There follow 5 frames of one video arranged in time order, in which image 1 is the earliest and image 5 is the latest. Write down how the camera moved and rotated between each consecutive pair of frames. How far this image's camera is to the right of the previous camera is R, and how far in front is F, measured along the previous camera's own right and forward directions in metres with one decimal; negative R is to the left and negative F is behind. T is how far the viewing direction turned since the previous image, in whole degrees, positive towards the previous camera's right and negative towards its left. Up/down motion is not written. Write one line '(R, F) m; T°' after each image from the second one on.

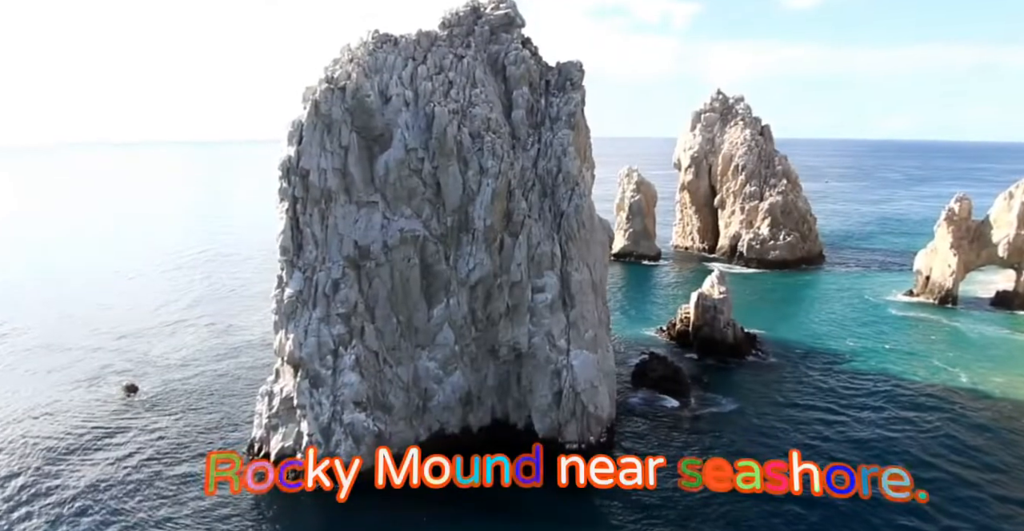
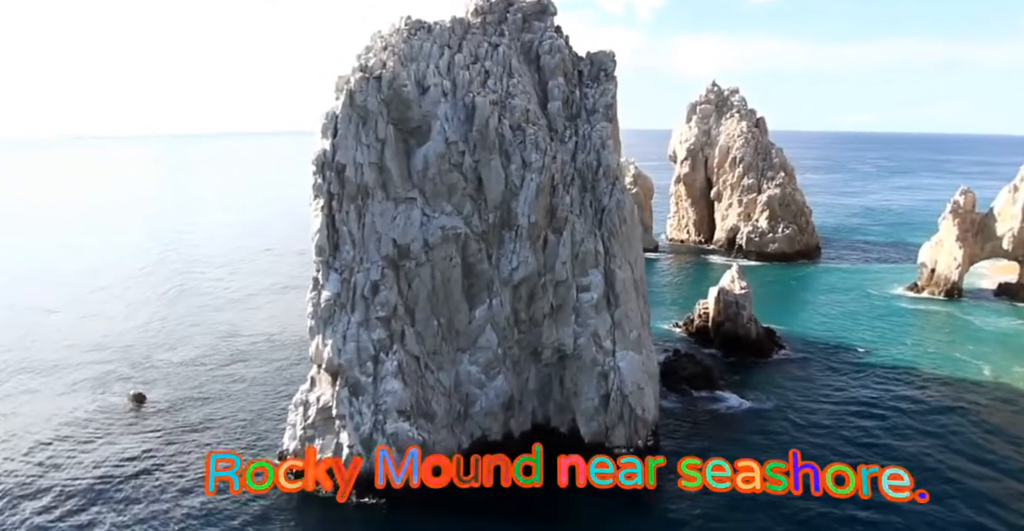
(-4.2, +1.7) m; +3°
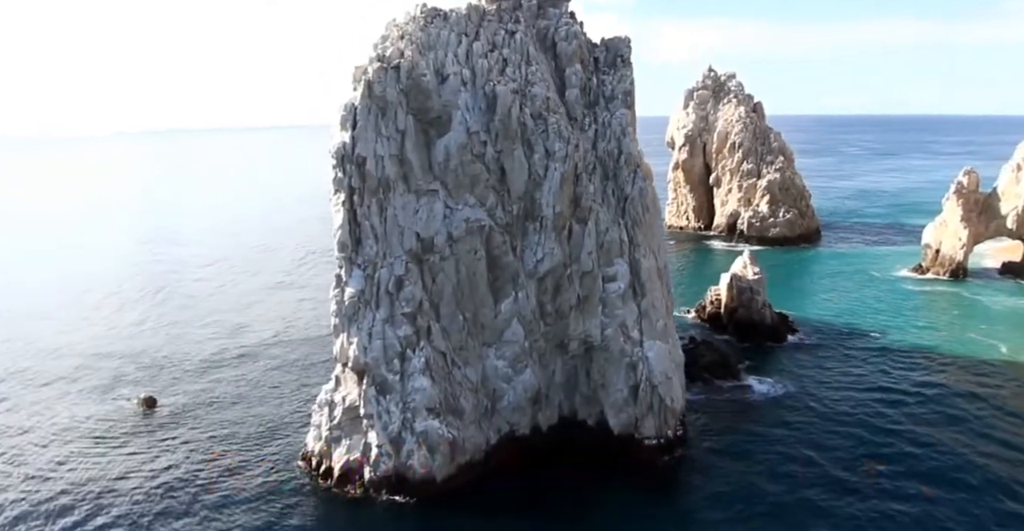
(-2.1, +0.8) m; +1°
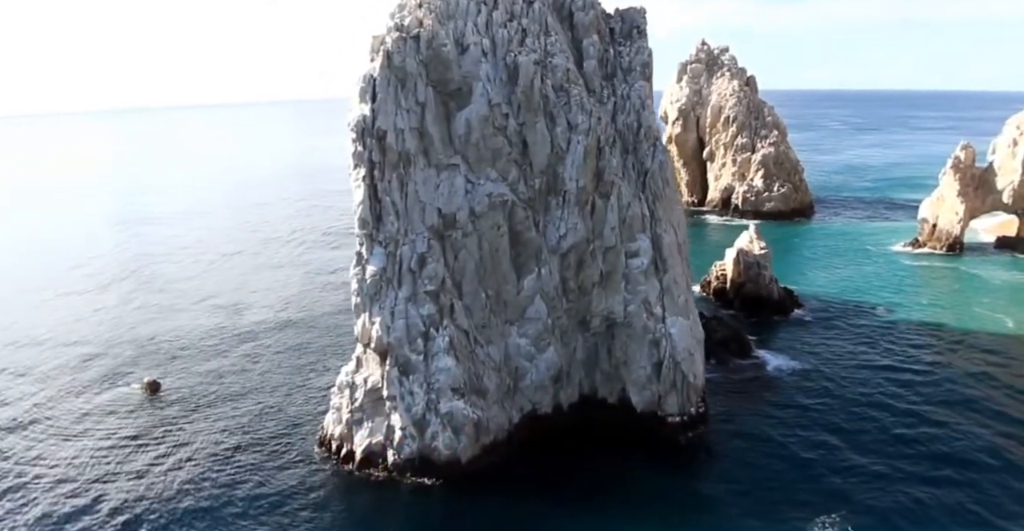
(-2.3, +0.8) m; +2°
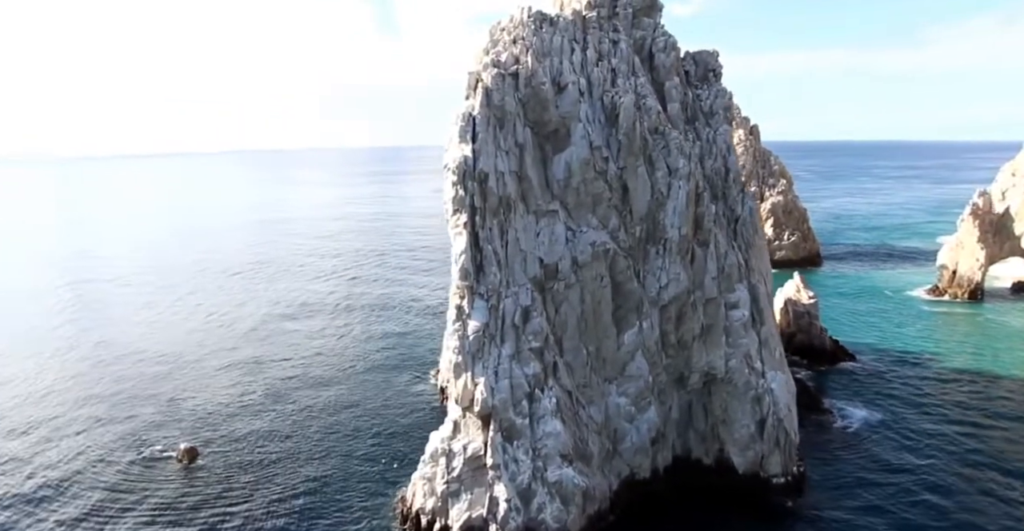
(-6.7, +2.5) m; +4°
